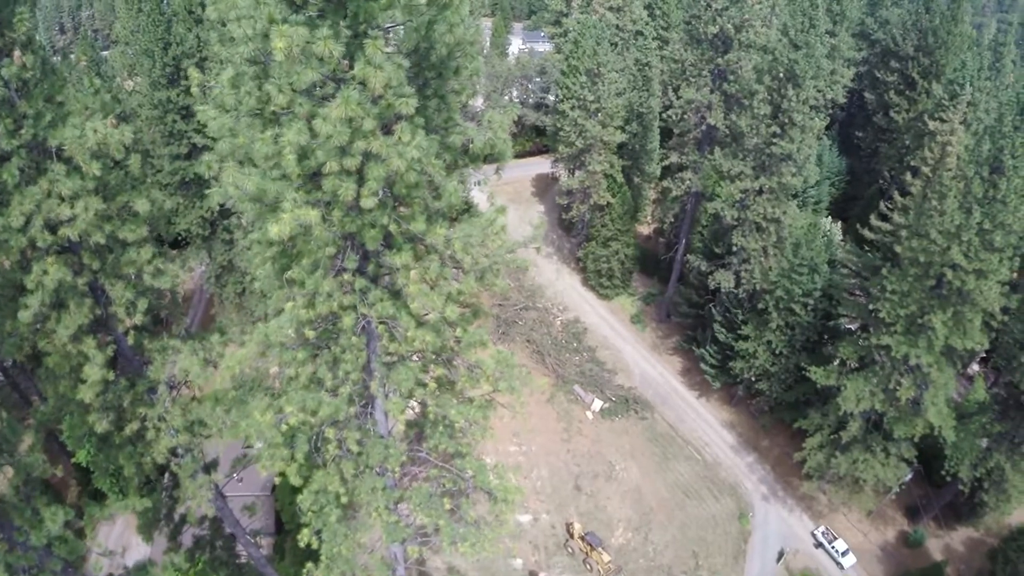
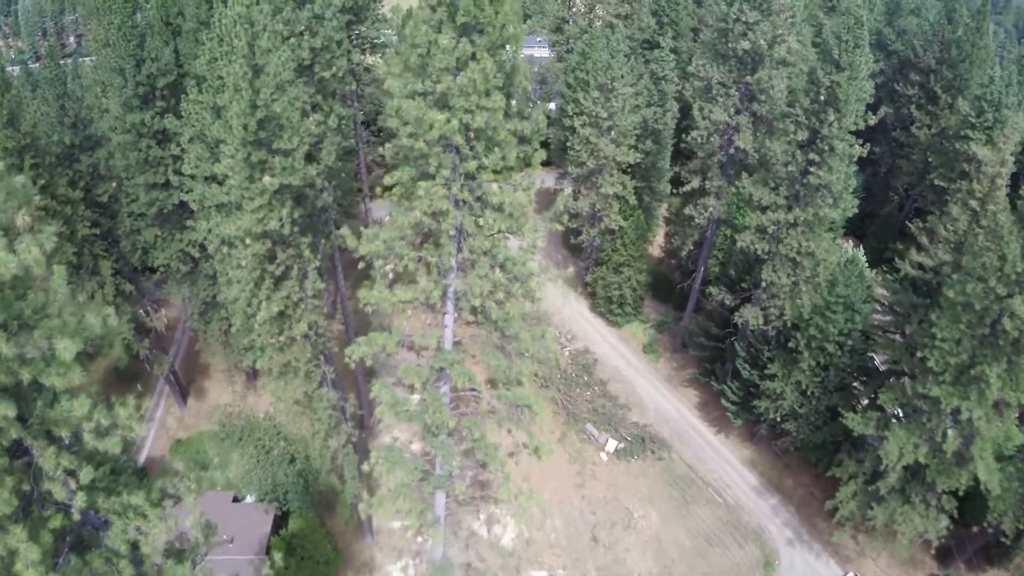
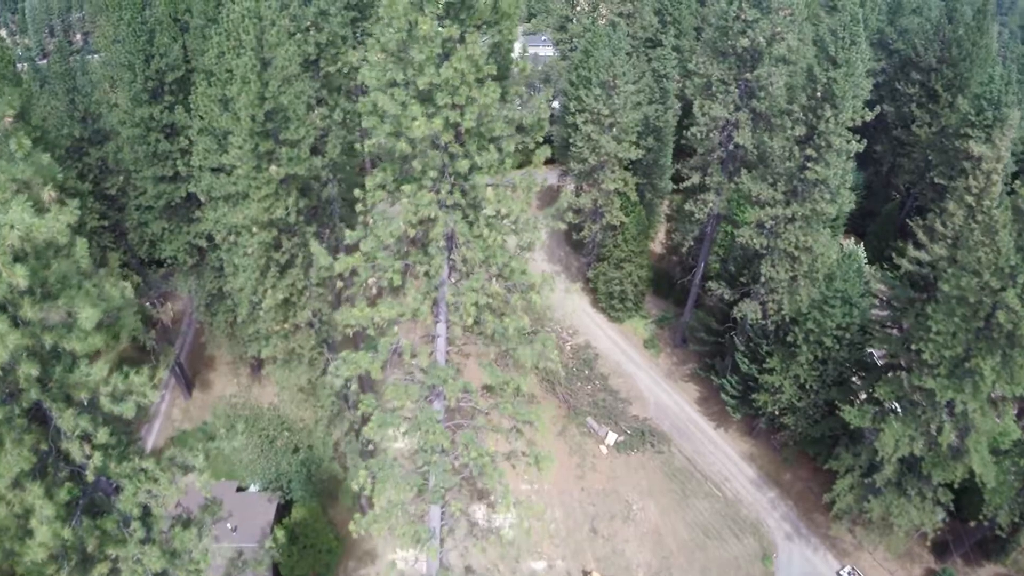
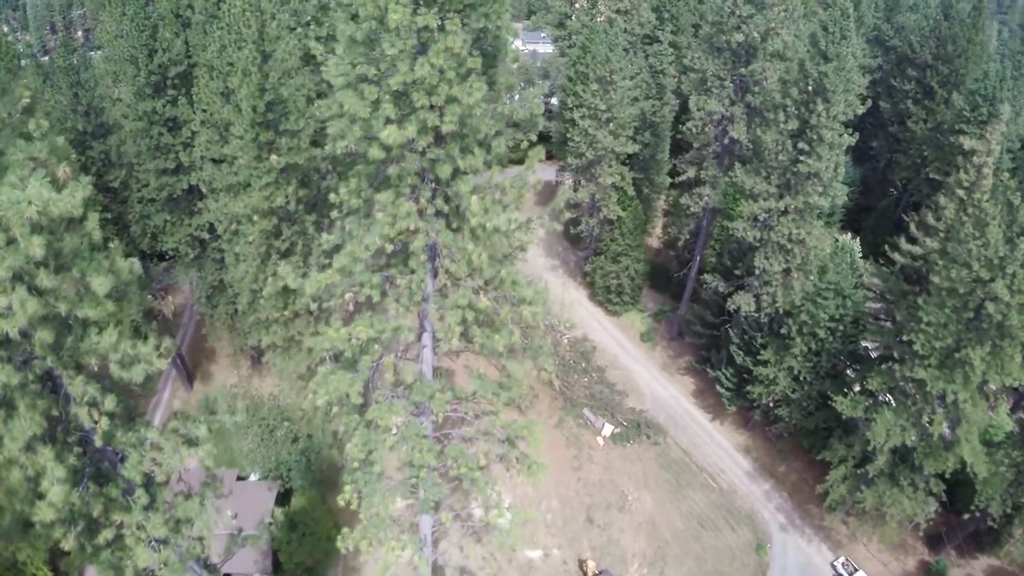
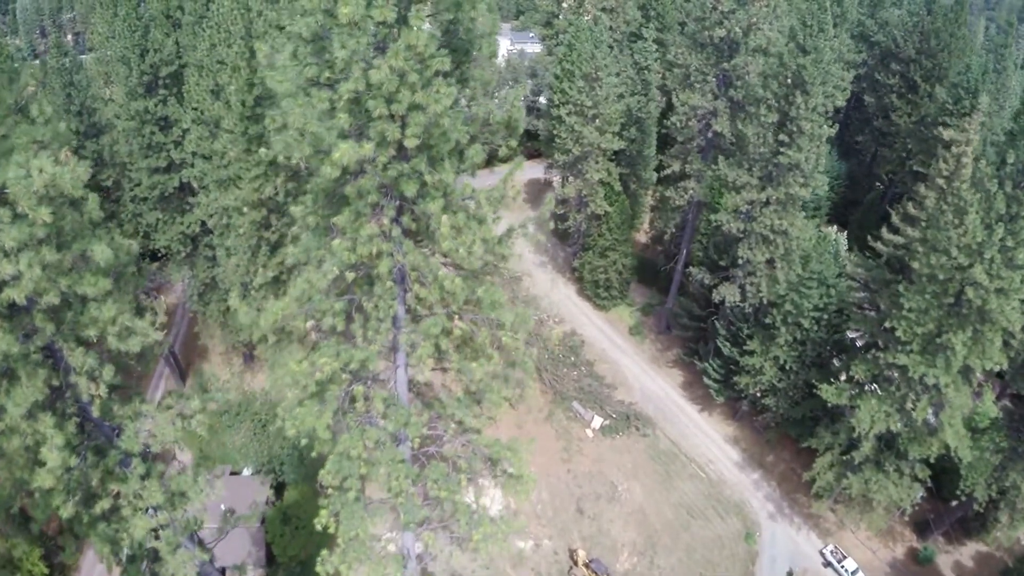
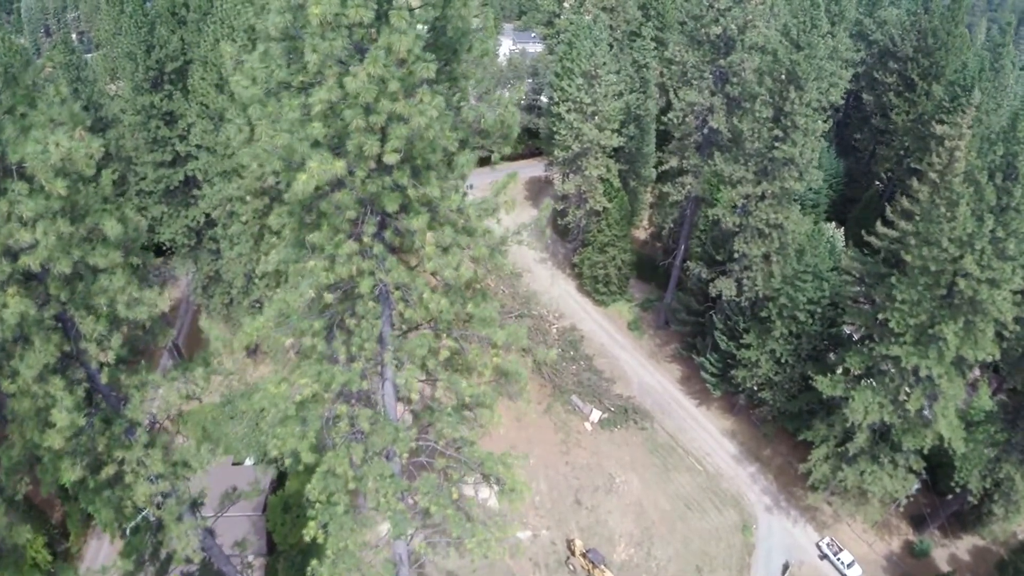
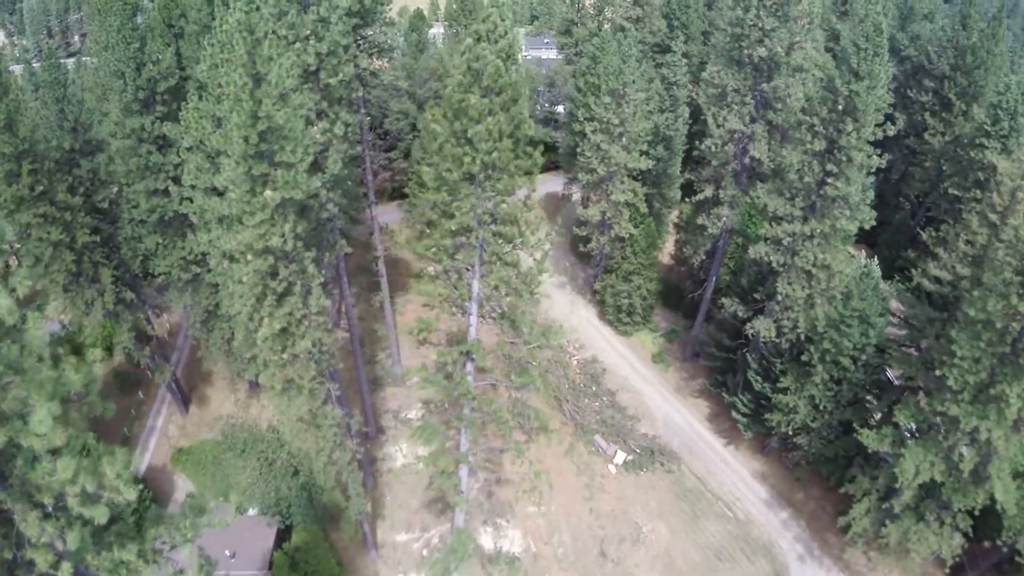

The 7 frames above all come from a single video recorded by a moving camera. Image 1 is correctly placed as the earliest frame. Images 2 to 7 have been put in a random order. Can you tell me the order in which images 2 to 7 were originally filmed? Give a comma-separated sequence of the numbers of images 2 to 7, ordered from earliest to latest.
6, 5, 4, 3, 2, 7
